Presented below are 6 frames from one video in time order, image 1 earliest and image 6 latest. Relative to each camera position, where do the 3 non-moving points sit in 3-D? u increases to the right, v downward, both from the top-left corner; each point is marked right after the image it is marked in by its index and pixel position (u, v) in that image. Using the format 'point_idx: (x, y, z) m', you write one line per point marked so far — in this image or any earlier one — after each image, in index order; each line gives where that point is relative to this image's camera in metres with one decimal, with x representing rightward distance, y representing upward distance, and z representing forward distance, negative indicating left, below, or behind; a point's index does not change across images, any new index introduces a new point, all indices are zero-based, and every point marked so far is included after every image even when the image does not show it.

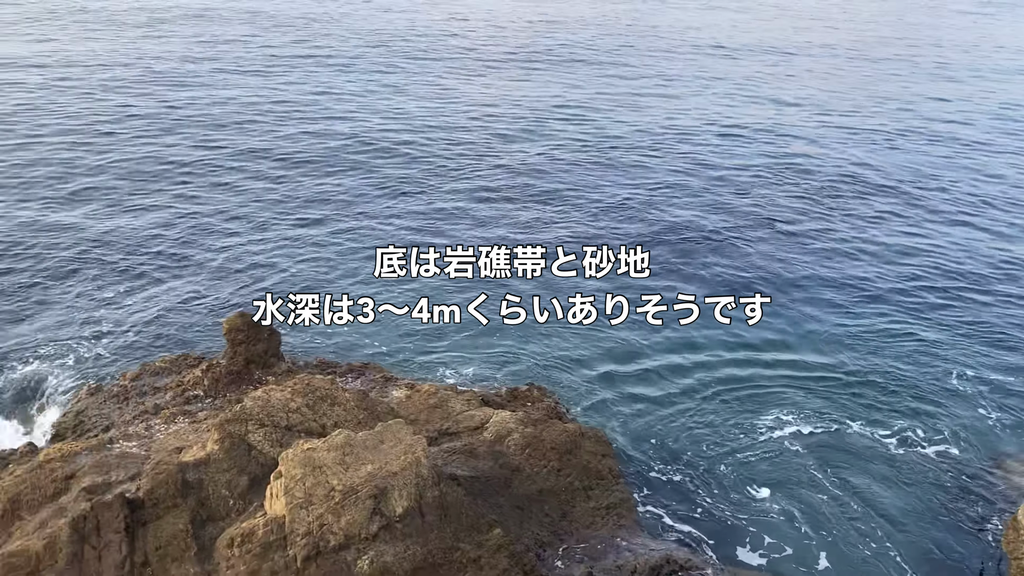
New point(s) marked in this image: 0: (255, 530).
0: (-3.8, -3.5, +13.3) m
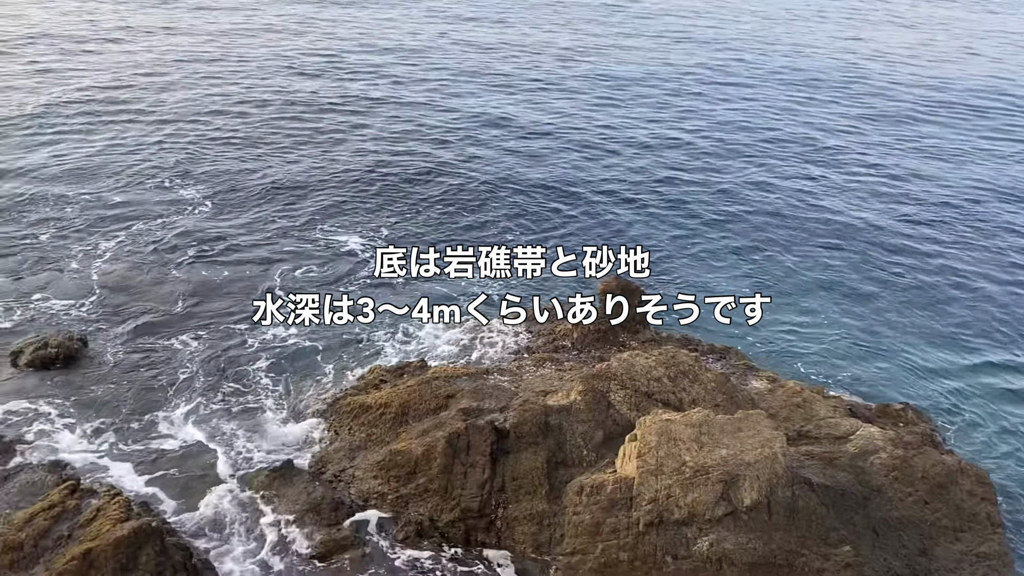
0: (+1.4, -3.0, +13.9) m
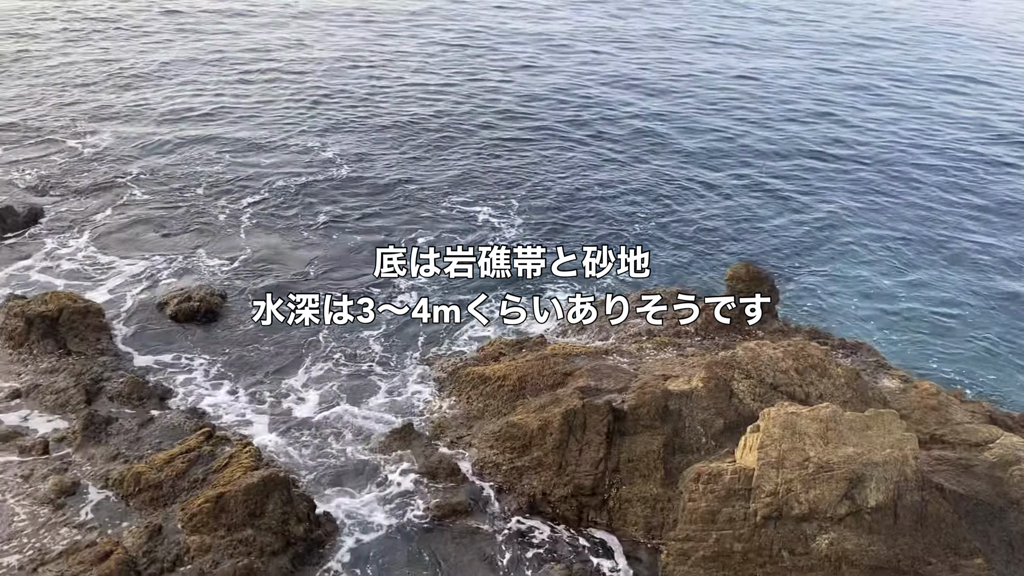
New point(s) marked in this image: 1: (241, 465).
0: (+3.2, -2.8, +13.7) m
1: (-4.2, -2.8, +14.2) m
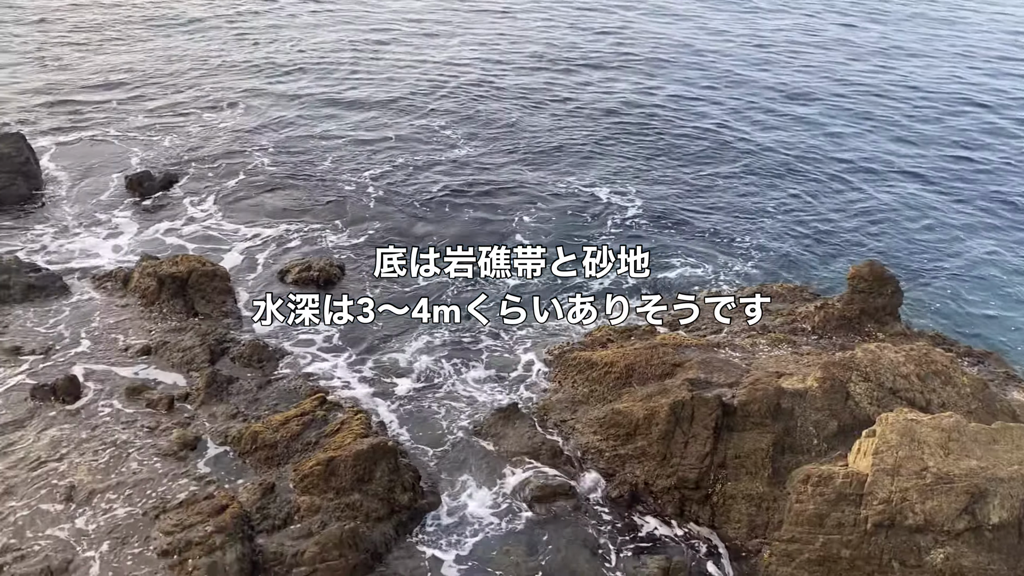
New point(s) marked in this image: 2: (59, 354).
0: (+4.8, -2.8, +13.3) m
1: (-2.6, -2.3, +14.6) m
2: (-8.3, -1.2, +16.7) m
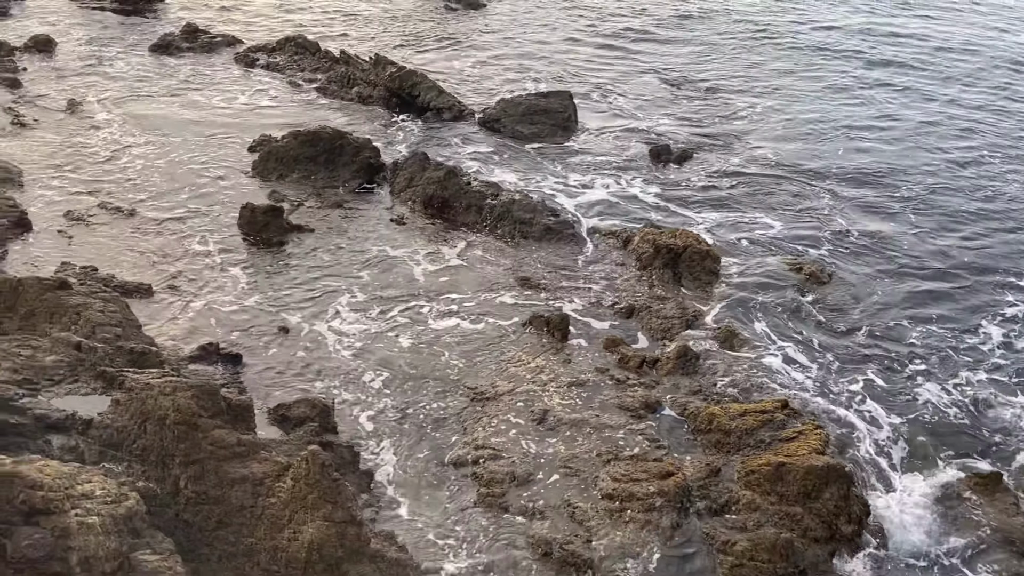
0: (+10.2, -4.5, +9.6) m
1: (+4.6, -2.4, +14.1) m
2: (+0.9, -0.1, +18.4) m
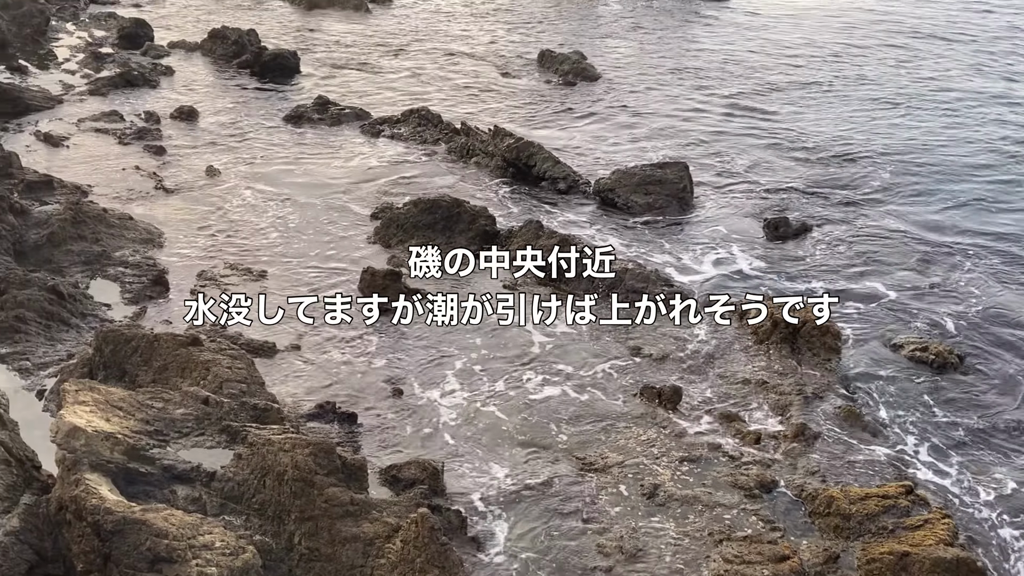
0: (+11.2, -5.5, +8.1) m
1: (+6.3, -3.6, +13.3) m
2: (+3.1, -1.5, +18.2) m
